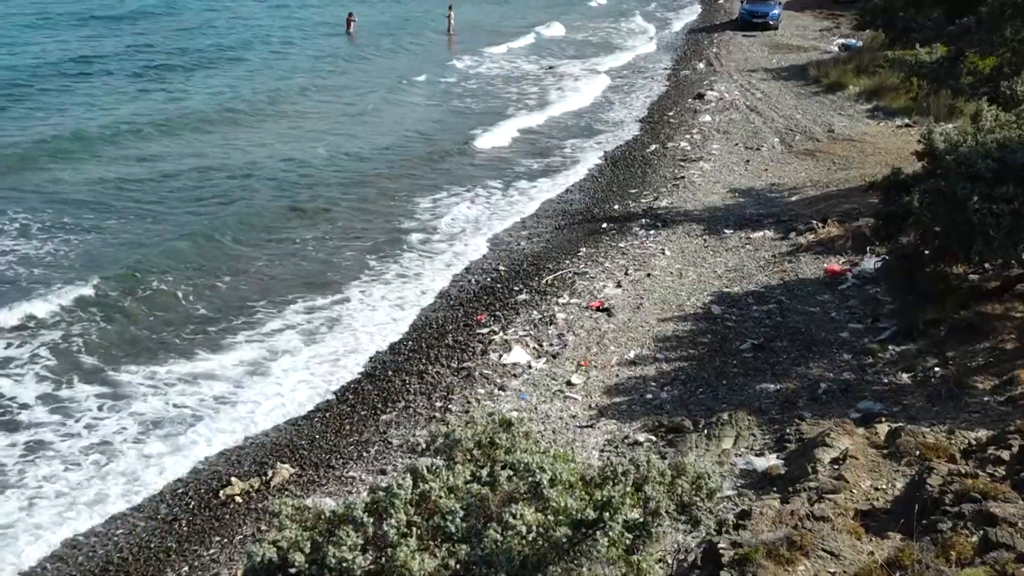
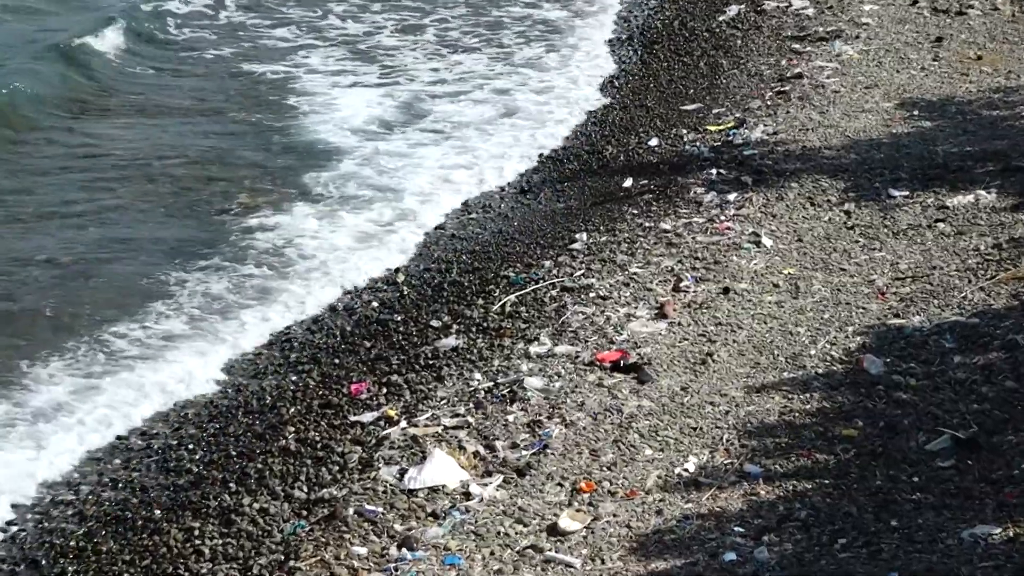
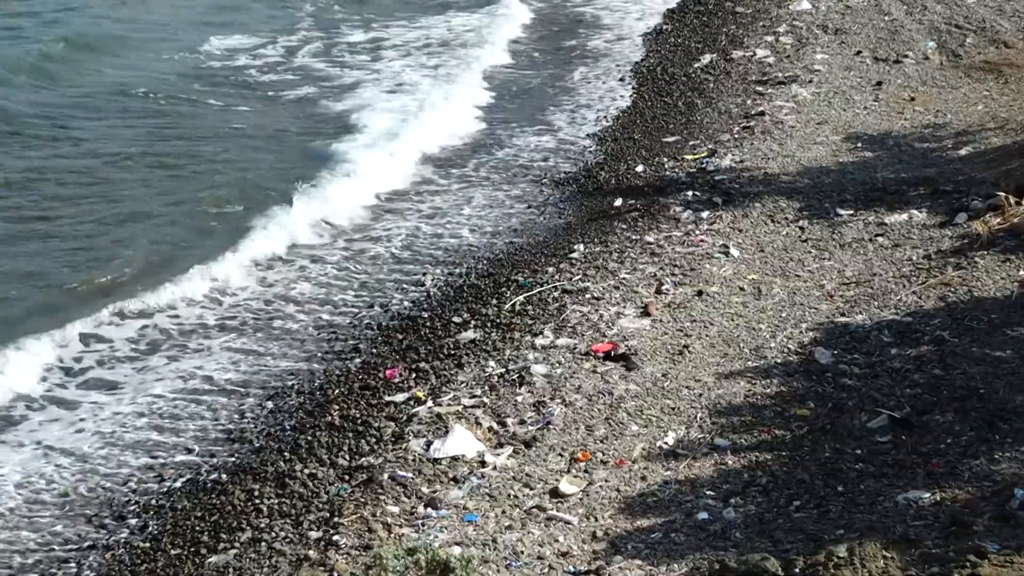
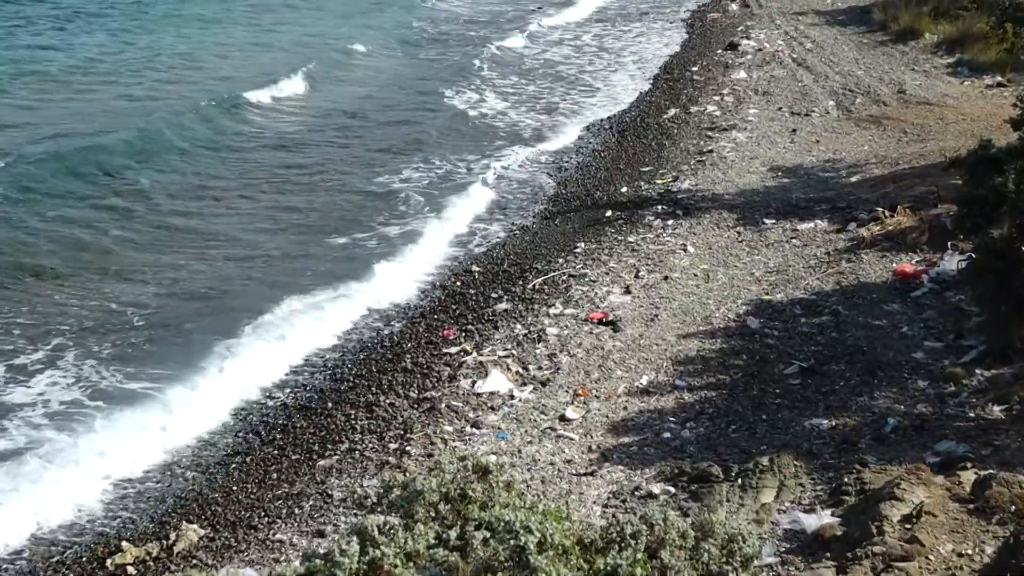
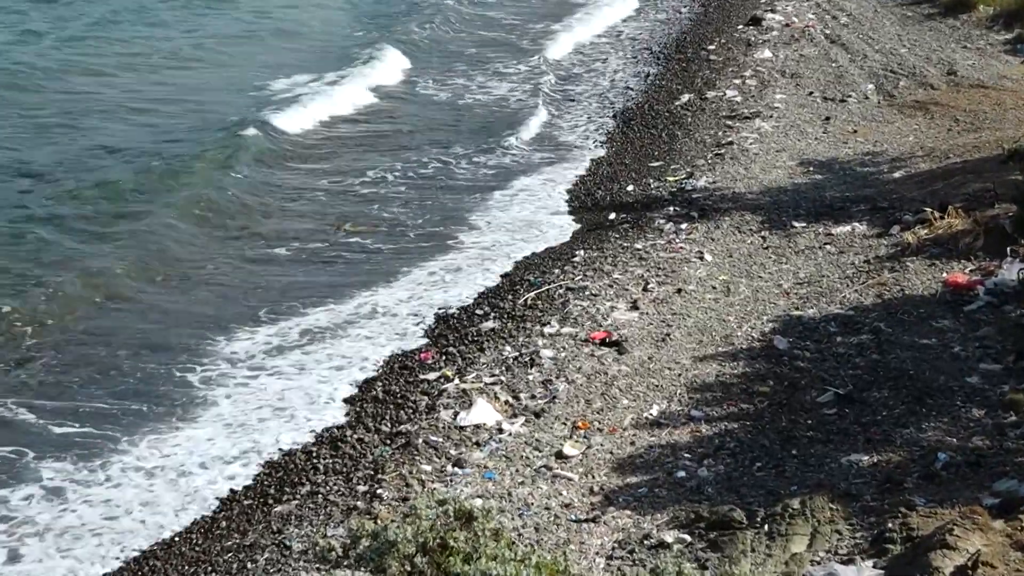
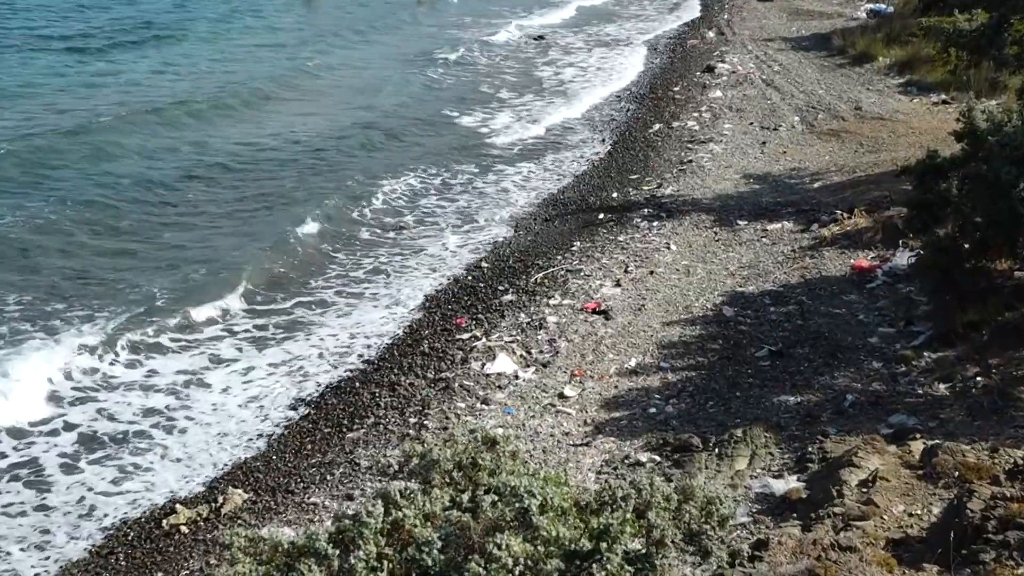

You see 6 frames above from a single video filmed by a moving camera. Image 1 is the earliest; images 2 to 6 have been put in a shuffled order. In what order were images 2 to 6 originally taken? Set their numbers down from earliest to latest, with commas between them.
6, 4, 5, 3, 2
